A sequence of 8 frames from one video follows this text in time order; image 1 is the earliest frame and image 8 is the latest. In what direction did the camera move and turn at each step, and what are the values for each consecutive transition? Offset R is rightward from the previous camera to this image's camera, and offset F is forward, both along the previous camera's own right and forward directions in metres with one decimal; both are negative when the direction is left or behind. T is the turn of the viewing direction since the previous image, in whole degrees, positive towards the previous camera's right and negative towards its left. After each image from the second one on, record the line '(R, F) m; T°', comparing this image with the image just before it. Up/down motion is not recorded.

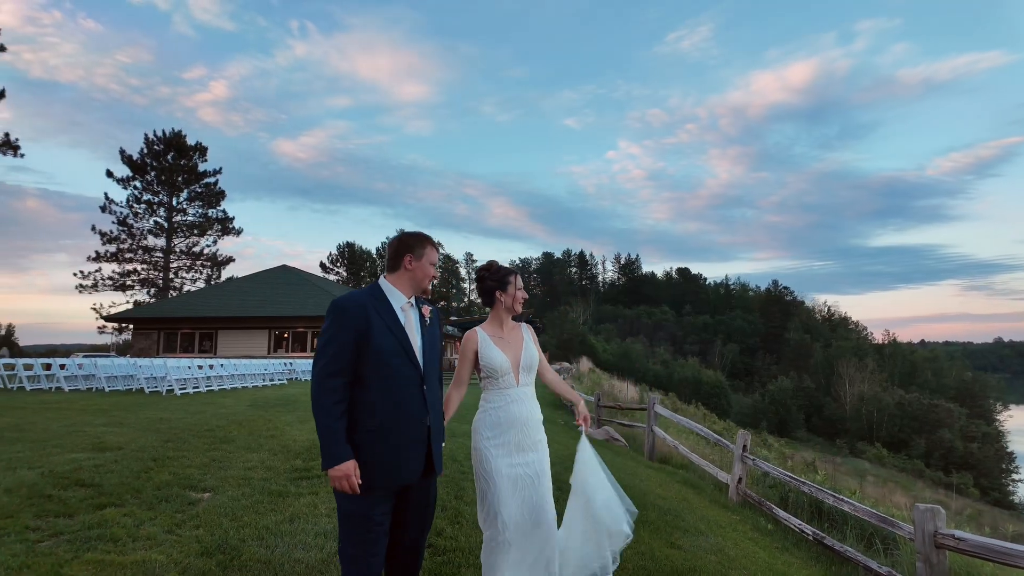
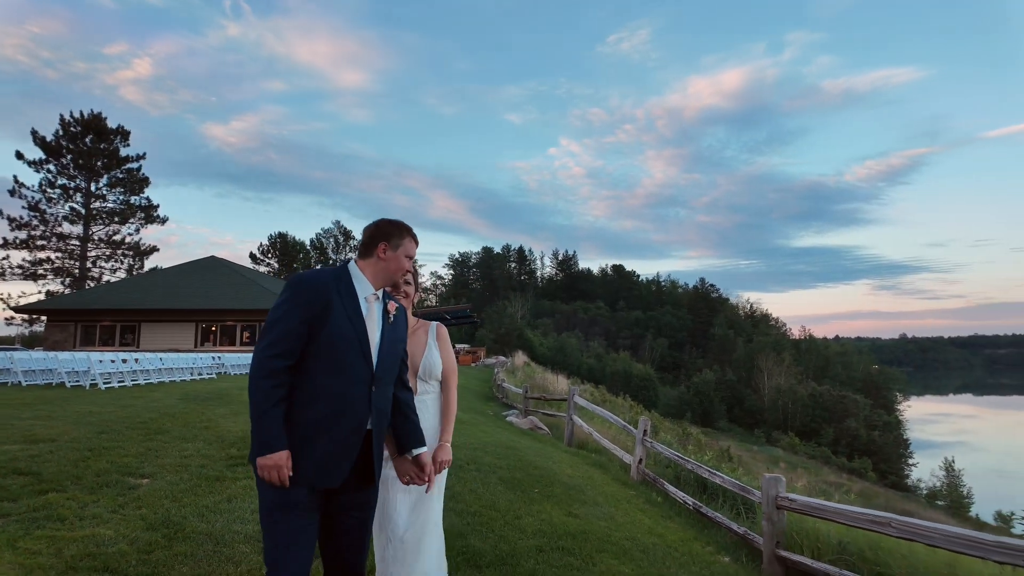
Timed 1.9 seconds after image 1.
(+0.2, -0.6) m; +6°
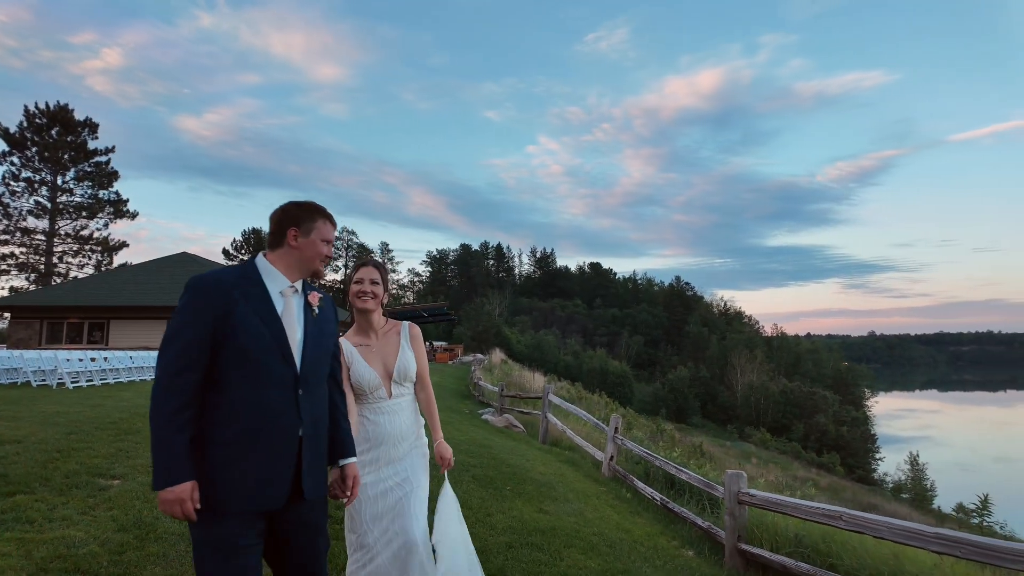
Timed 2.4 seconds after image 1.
(+0.1, -0.1) m; +2°
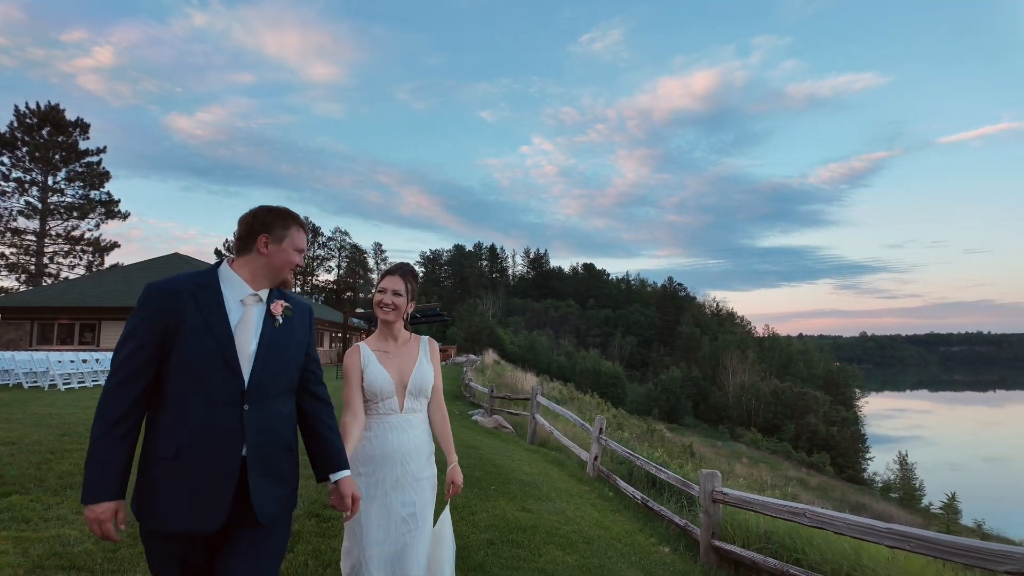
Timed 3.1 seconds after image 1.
(+0.1, -0.2) m; +1°
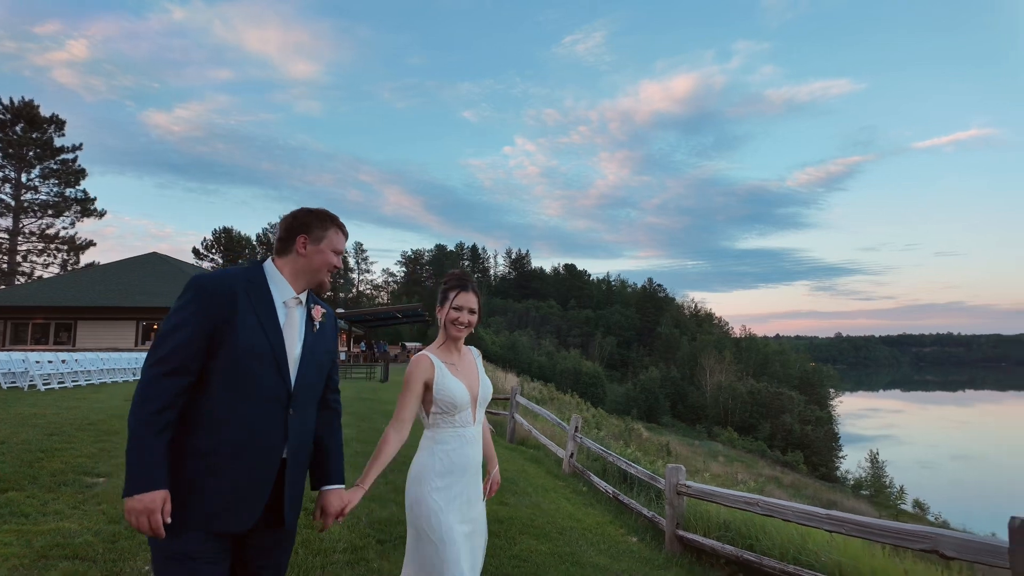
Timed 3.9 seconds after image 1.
(0.0, -0.3) m; +2°
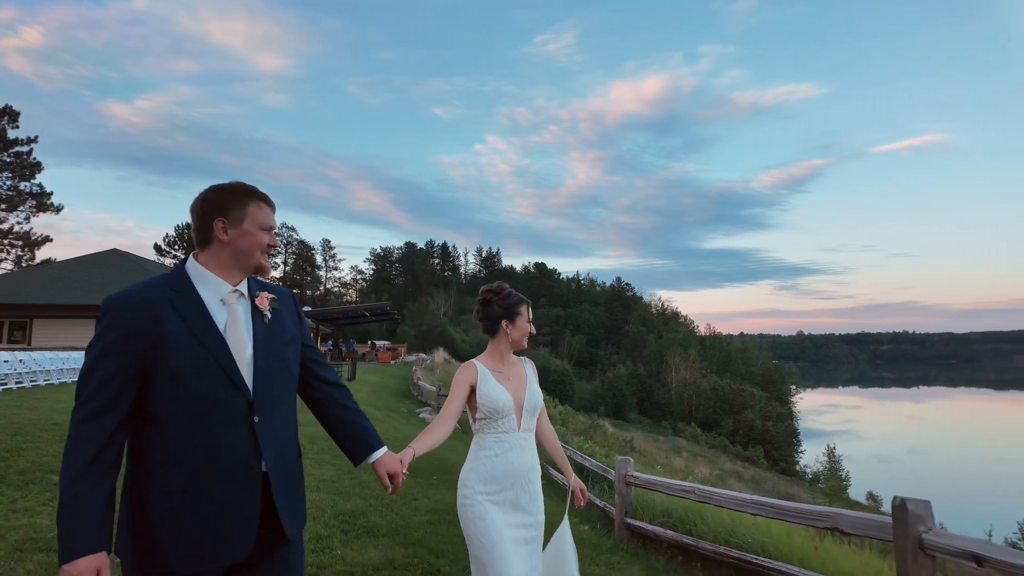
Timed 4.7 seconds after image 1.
(+0.1, -0.3) m; +3°
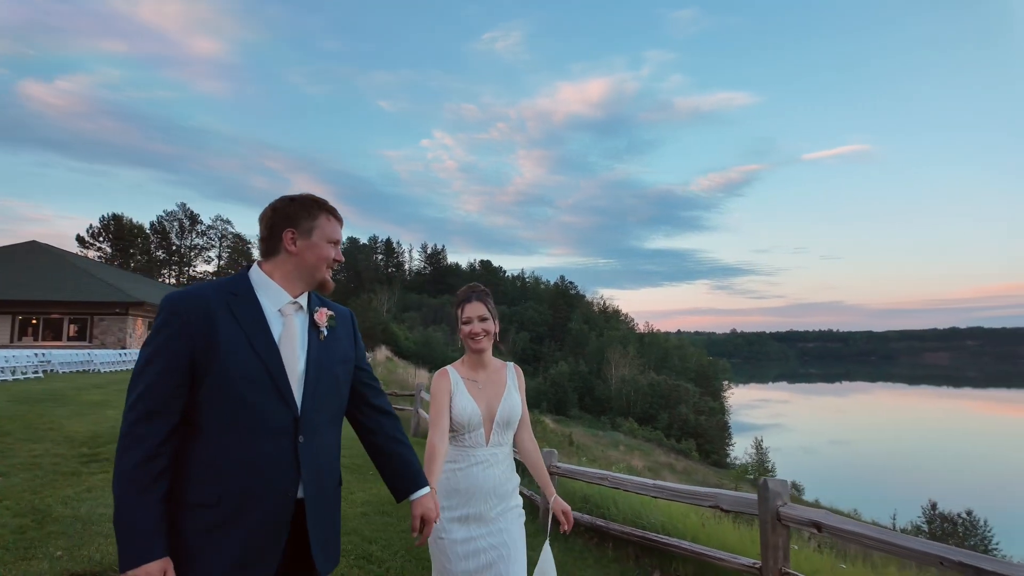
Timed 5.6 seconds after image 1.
(+0.1, -0.5) m; +6°
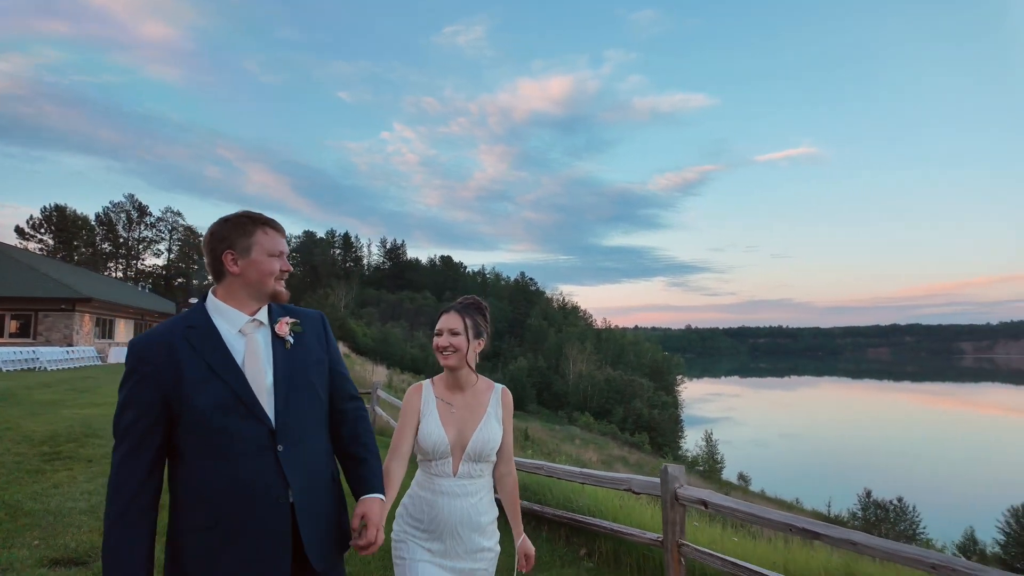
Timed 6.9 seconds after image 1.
(+0.2, -0.6) m; +4°
